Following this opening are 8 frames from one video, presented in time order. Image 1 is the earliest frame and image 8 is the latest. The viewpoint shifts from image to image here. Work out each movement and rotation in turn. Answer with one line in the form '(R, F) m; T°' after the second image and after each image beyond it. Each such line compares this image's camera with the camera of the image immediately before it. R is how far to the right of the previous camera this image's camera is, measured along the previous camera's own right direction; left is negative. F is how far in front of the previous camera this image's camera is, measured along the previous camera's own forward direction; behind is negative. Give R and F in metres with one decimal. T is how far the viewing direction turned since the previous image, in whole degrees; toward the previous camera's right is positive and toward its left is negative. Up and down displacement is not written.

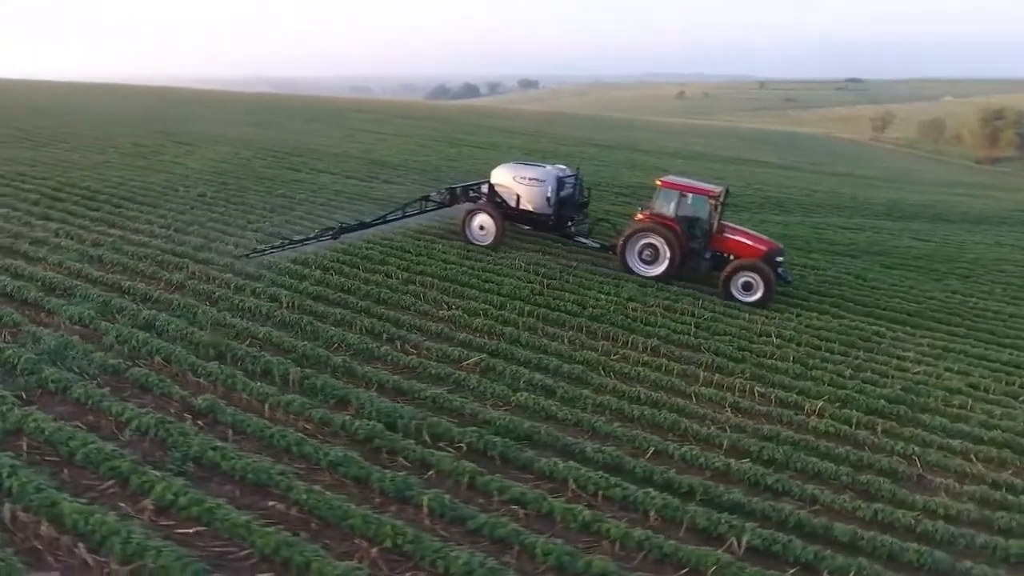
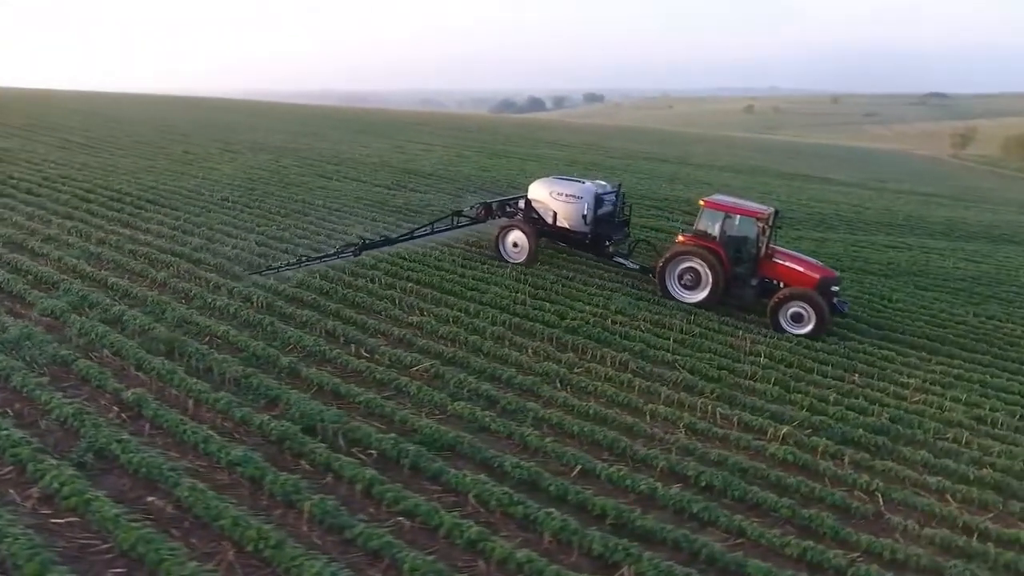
(+1.2, +0.2) m; -5°
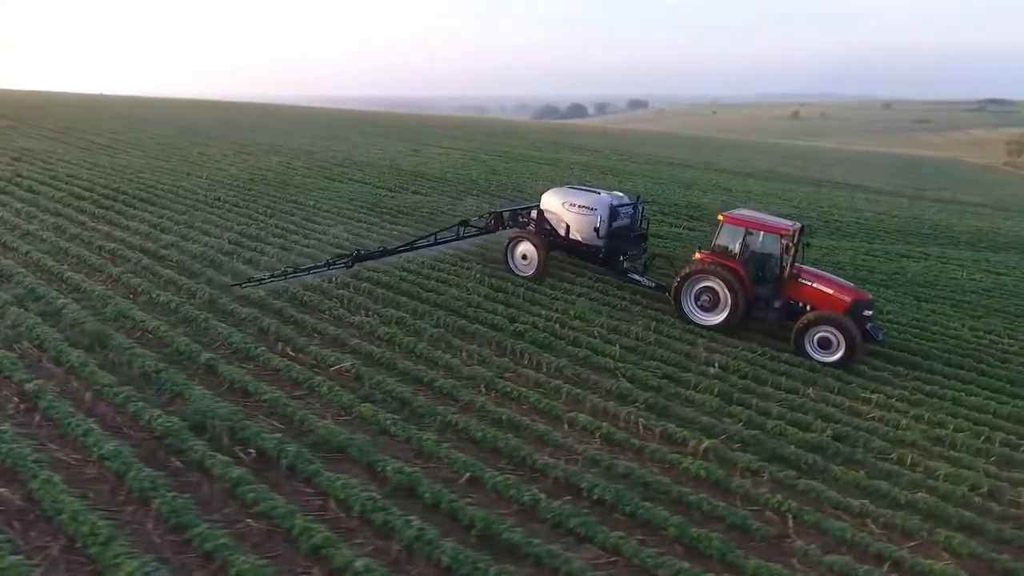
(+1.3, +0.2) m; -4°
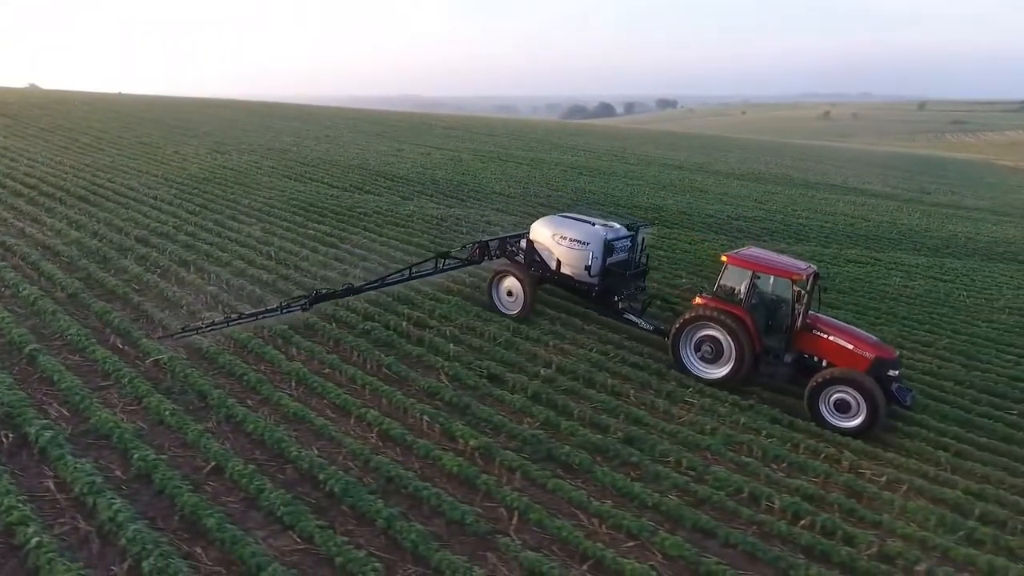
(+2.5, -0.2) m; -3°
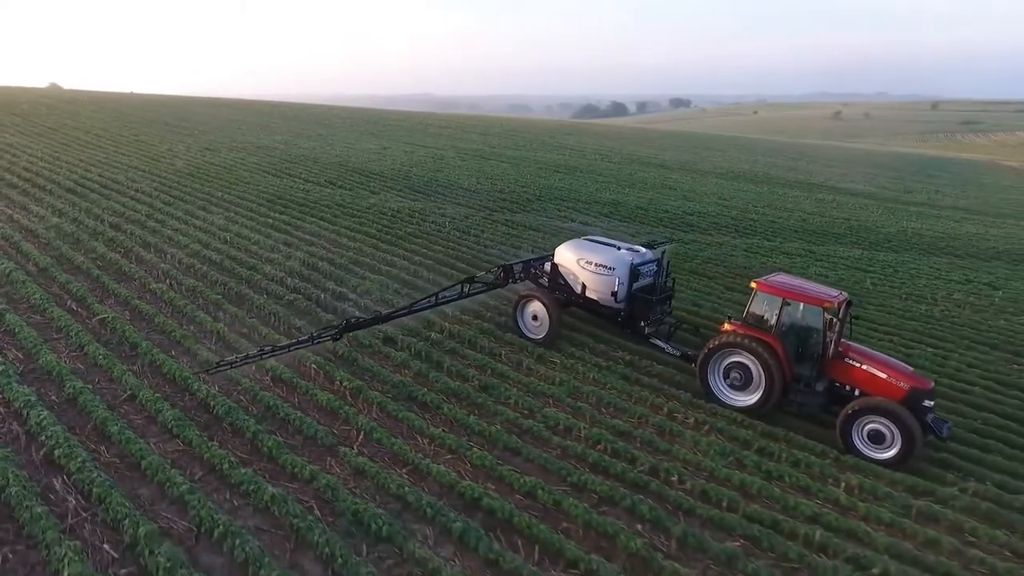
(+1.8, -1.4) m; -1°
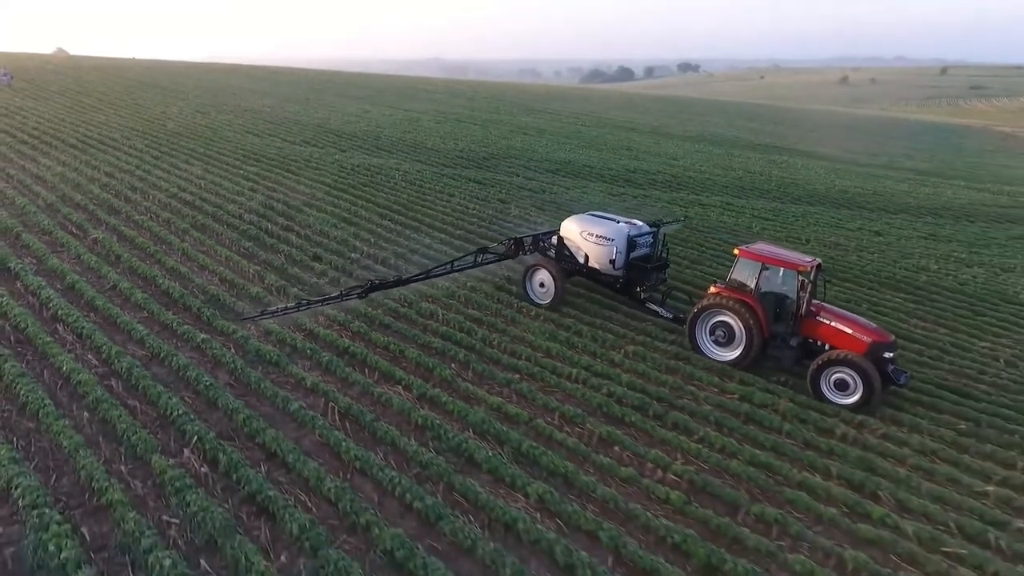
(+2.1, -2.7) m; -1°
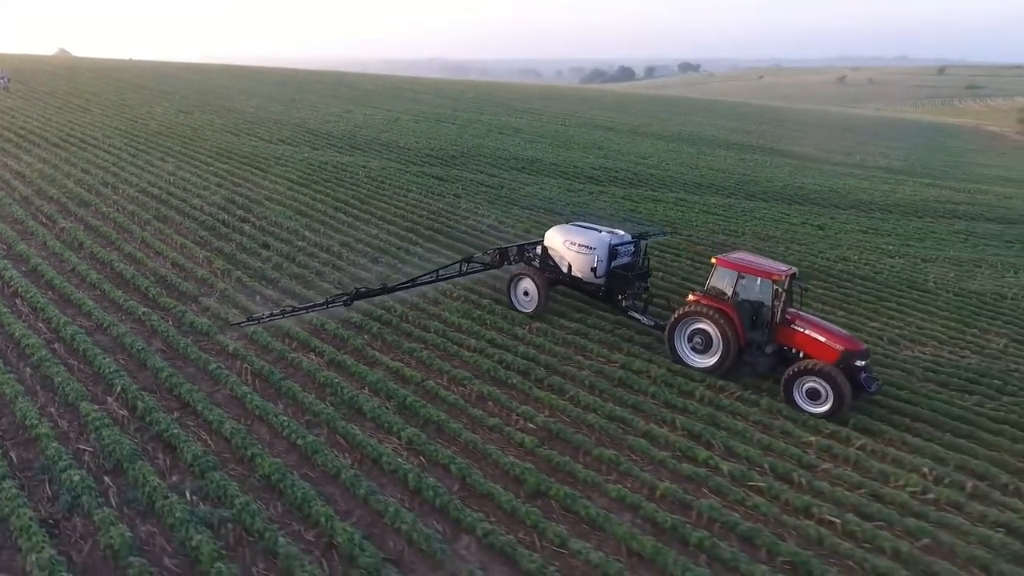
(+1.5, -1.1) m; 0°
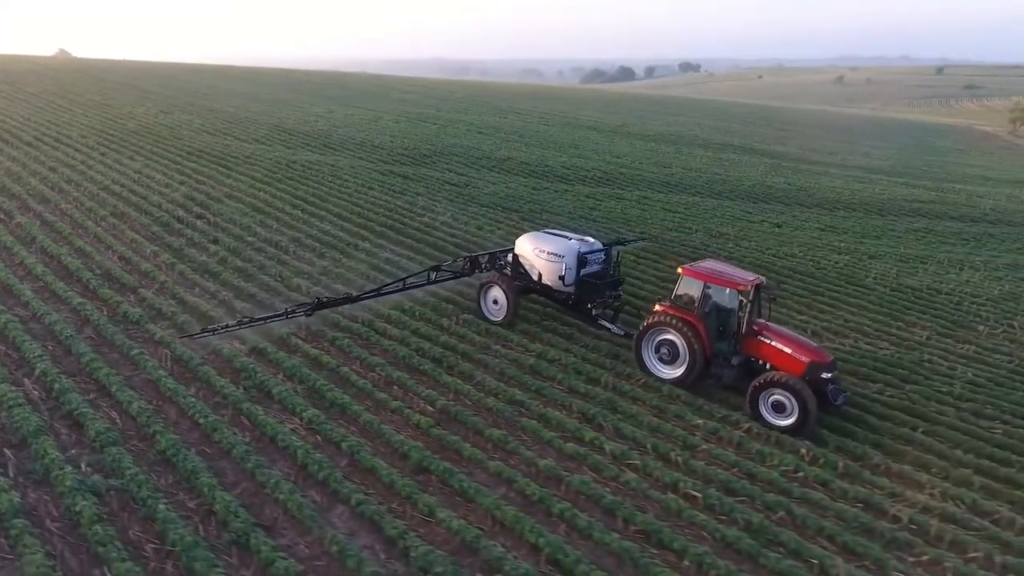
(+1.3, -0.5) m; 0°
